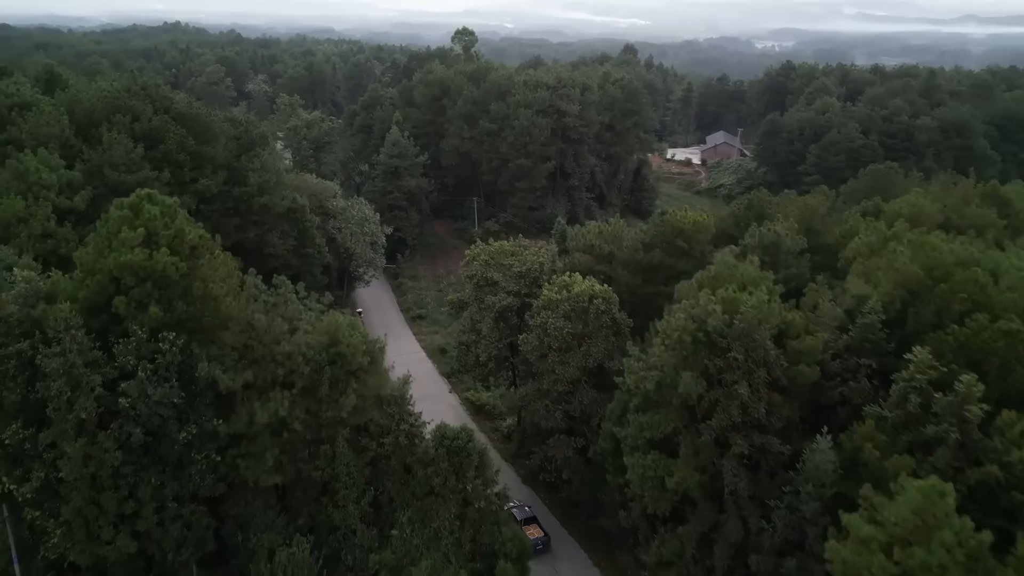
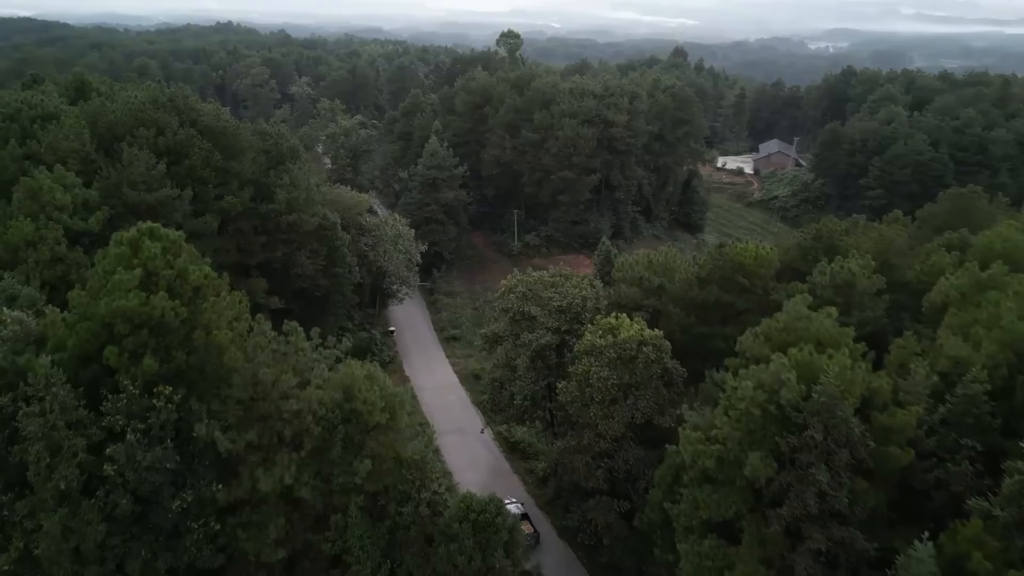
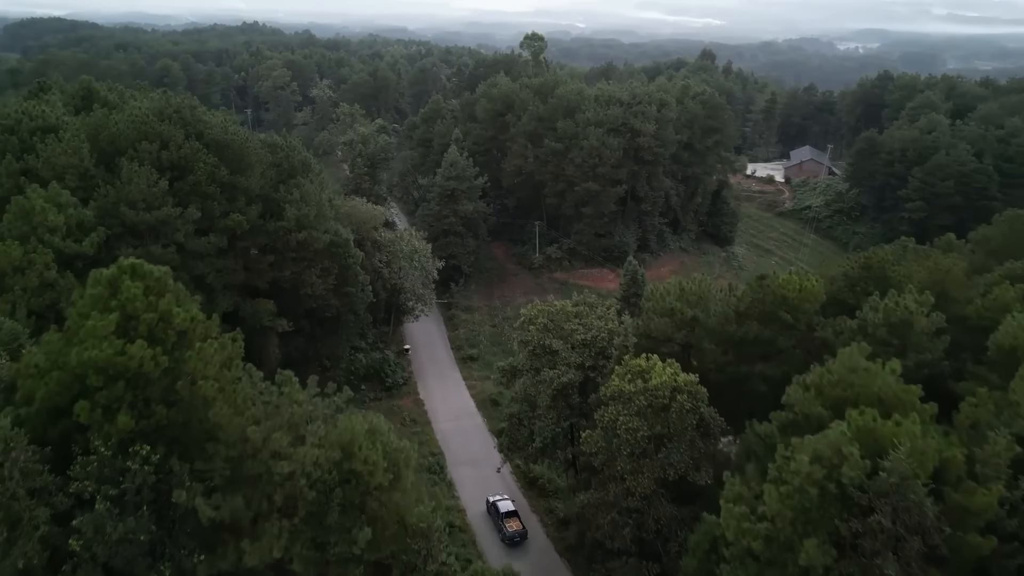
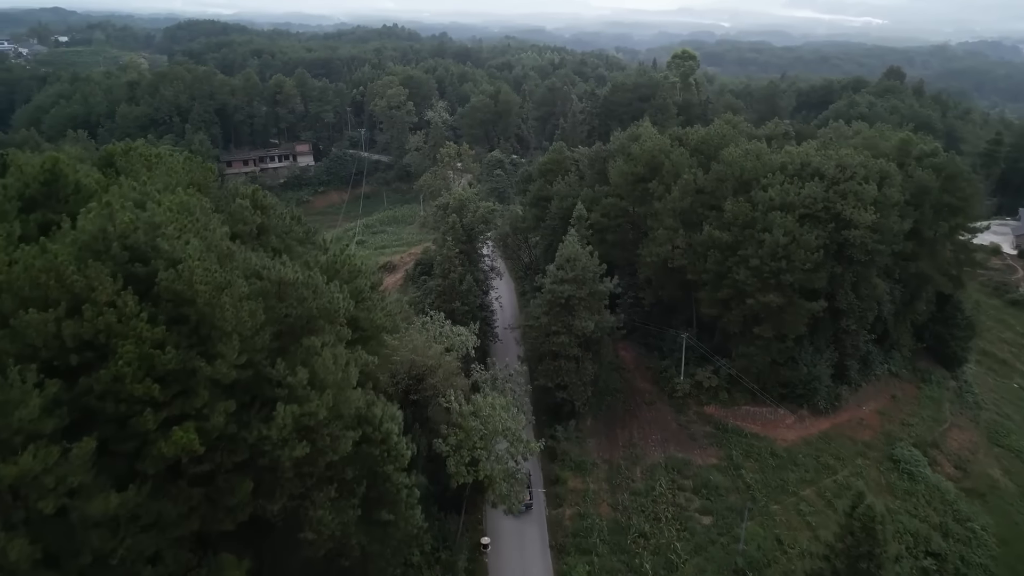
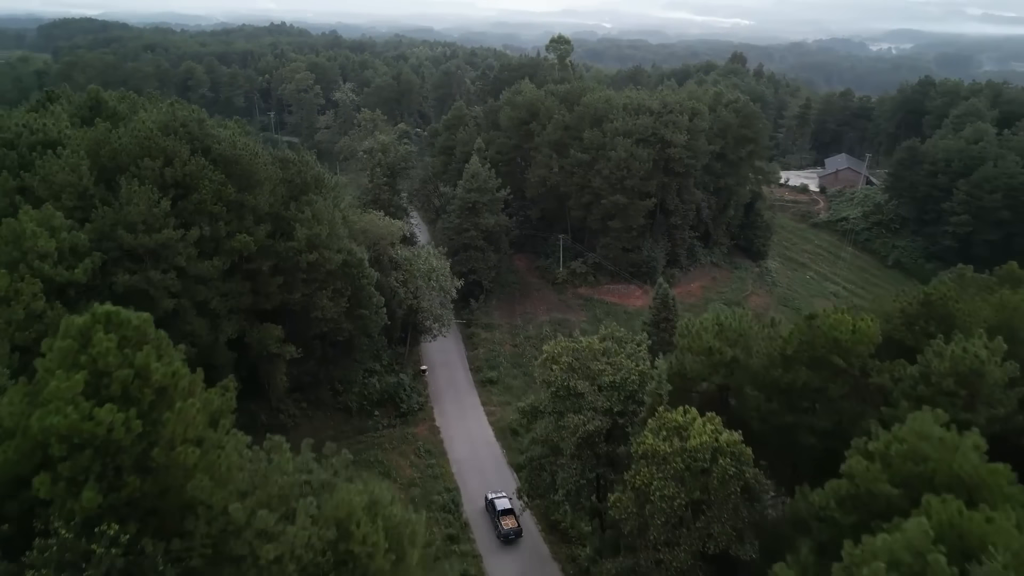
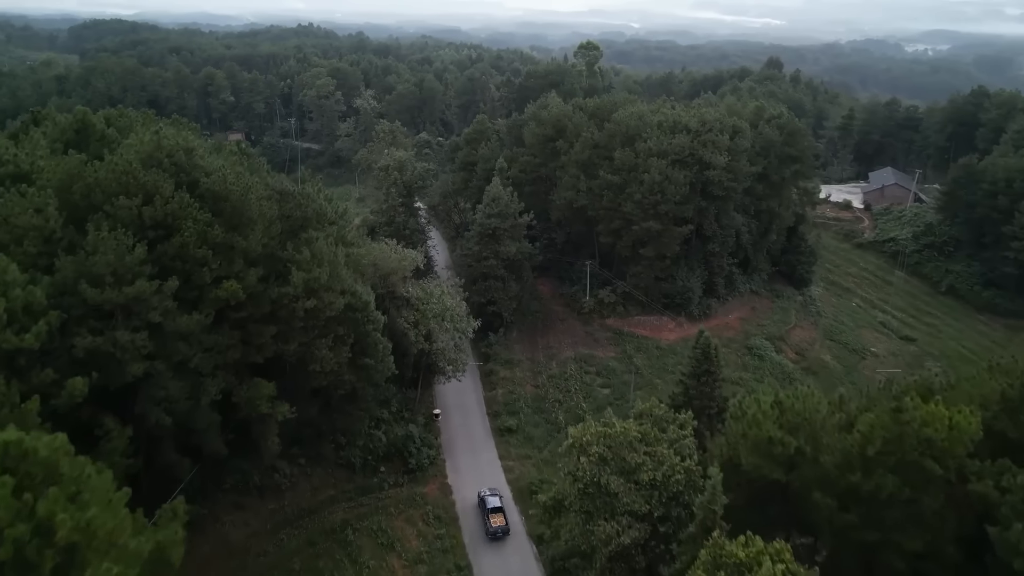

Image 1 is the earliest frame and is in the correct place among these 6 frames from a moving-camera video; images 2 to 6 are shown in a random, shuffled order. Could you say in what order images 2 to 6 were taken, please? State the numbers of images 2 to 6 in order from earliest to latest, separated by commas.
2, 3, 5, 6, 4
